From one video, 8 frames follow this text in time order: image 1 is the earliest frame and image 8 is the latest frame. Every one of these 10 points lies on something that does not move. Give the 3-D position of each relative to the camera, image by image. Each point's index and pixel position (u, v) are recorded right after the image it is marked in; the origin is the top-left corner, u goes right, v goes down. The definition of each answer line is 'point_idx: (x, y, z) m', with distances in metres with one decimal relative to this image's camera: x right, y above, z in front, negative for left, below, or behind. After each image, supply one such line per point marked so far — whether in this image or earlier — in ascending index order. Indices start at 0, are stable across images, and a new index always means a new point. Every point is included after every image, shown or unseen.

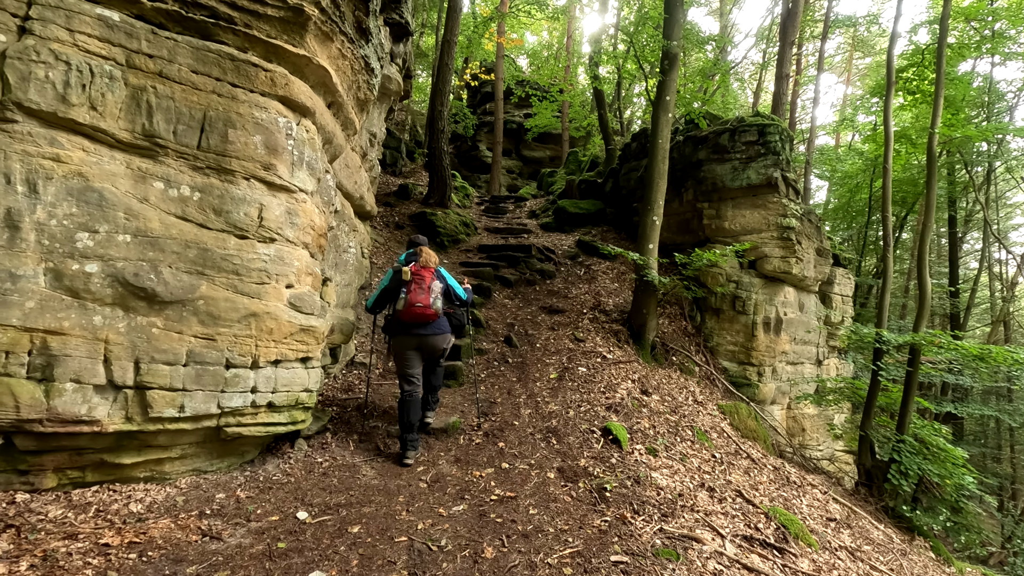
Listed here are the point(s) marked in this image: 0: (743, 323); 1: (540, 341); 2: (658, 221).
0: (+4.6, -0.7, +10.6) m
1: (+0.4, -0.8, +8.4) m
2: (+2.6, +1.2, +9.4) m
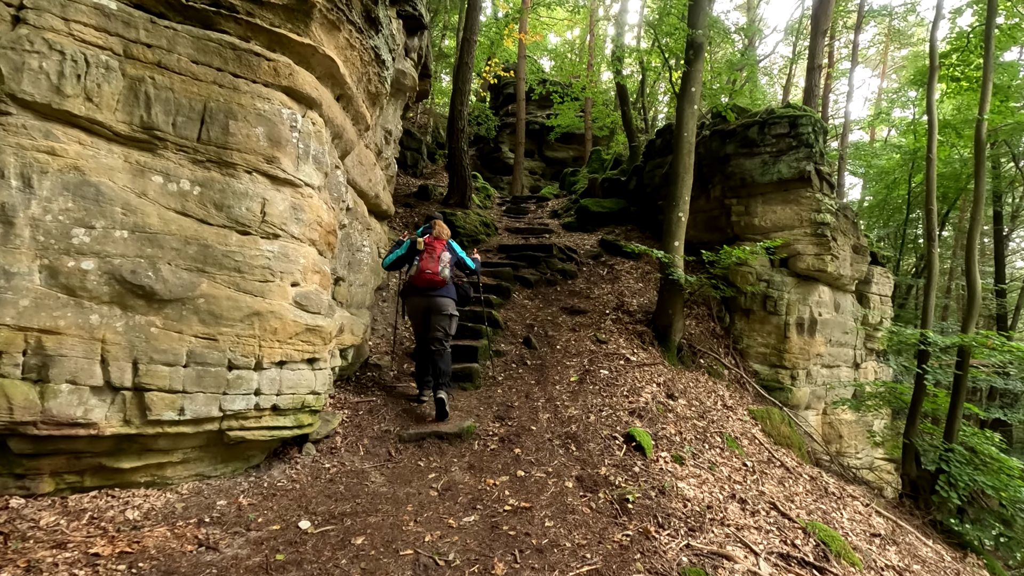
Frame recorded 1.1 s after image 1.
0: (+5.0, -0.7, +10.1) m
1: (+0.7, -0.8, +8.1) m
2: (+2.9, +1.2, +9.0) m
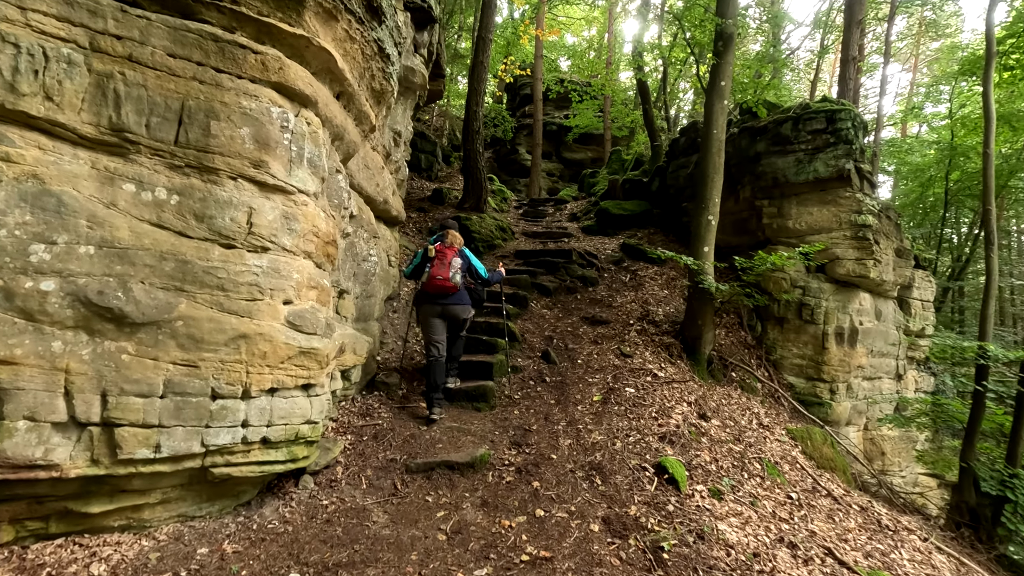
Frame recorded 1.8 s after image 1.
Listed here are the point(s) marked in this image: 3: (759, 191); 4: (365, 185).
0: (+5.3, -0.8, +9.5) m
1: (+1.0, -1.0, +7.6) m
2: (+3.2, +1.1, +8.4) m
3: (+4.8, +1.9, +10.4) m
4: (-1.8, +1.2, +6.4) m
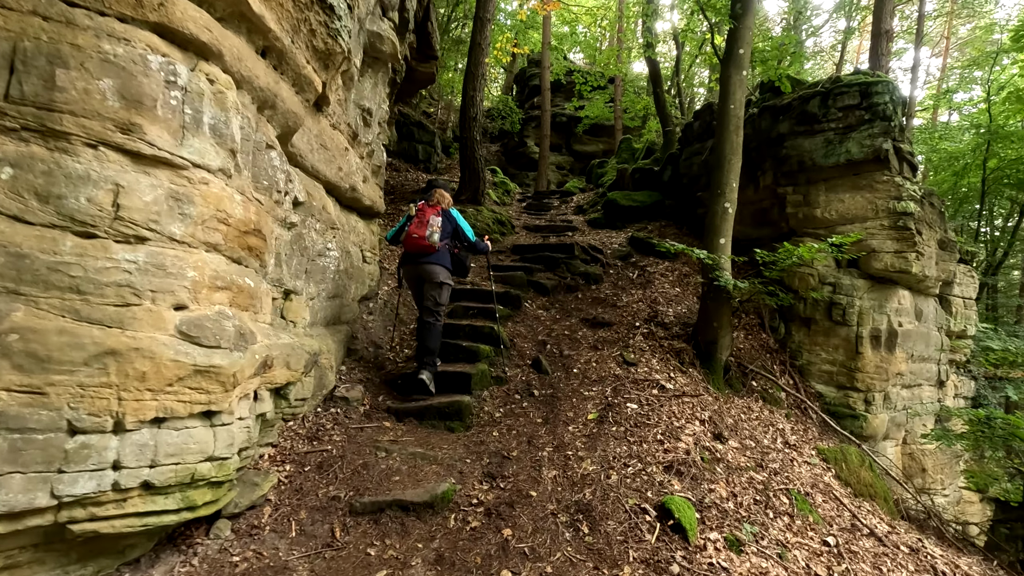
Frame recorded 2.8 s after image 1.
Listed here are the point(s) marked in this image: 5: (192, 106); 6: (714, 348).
0: (+5.2, -0.8, +8.4) m
1: (+0.8, -0.9, +6.6) m
2: (+3.0, +1.1, +7.4) m
3: (+4.7, +1.9, +9.3) m
4: (-2.0, +1.2, +5.5) m
5: (-1.9, +1.1, +3.2) m
6: (+2.7, -0.8, +7.2) m
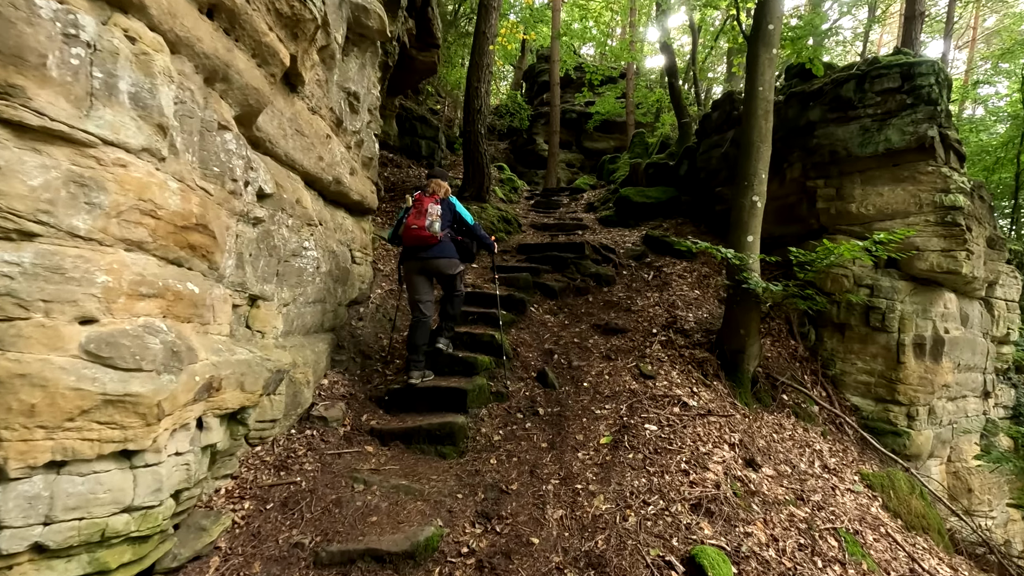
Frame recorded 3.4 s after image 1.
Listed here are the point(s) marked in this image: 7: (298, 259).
0: (+5.2, -0.8, +7.6) m
1: (+0.8, -1.0, +5.9) m
2: (+3.1, +1.1, +6.6) m
3: (+4.8, +1.9, +8.5) m
4: (-2.0, +1.2, +4.9) m
5: (-2.0, +1.1, +2.6) m
6: (+2.8, -0.8, +6.5) m
7: (-2.0, +0.3, +5.0) m
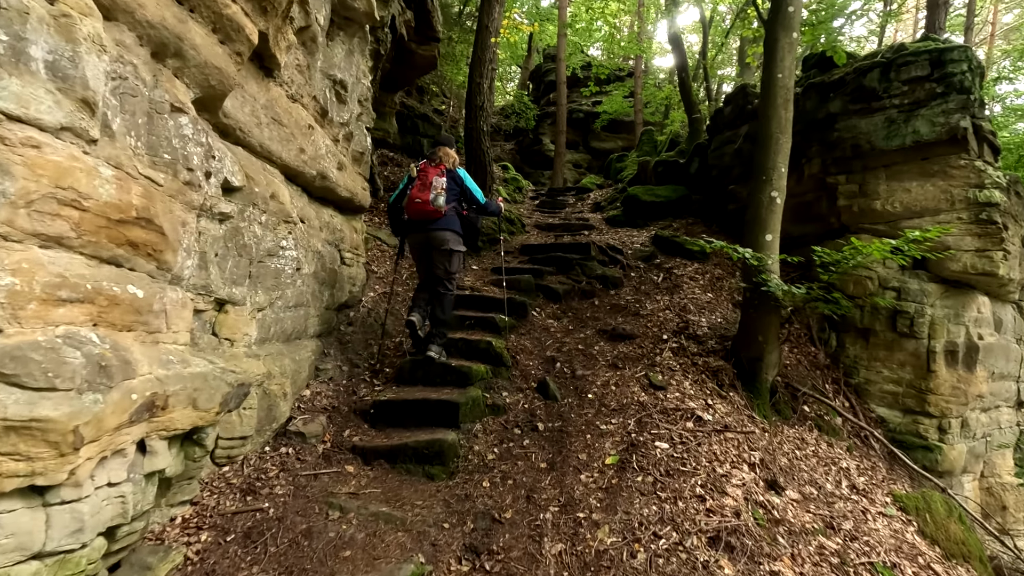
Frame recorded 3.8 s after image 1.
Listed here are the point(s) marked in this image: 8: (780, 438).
0: (+5.2, -0.8, +7.0) m
1: (+0.8, -1.0, +5.4) m
2: (+3.1, +1.0, +6.1) m
3: (+4.8, +1.9, +8.0) m
4: (-2.0, +1.2, +4.5) m
5: (-2.0, +1.0, +2.2) m
6: (+2.7, -0.9, +6.0) m
7: (-2.0, +0.2, +4.6) m
8: (+2.7, -1.5, +5.4) m
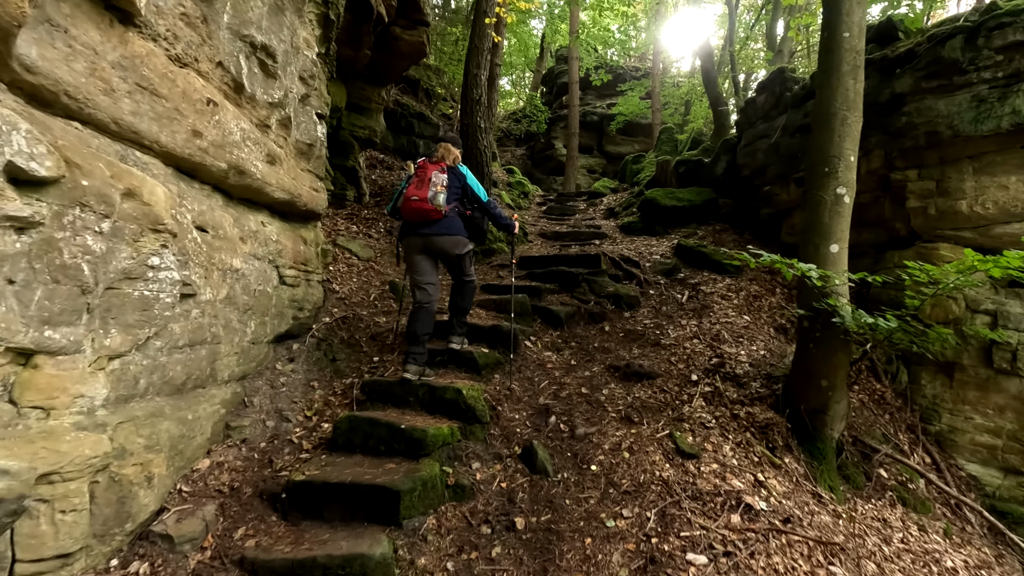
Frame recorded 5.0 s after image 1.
0: (+5.1, -1.1, +5.4) m
1: (+0.6, -1.2, +4.0) m
2: (+2.9, +0.8, +4.6) m
3: (+4.7, +1.6, +6.4) m
4: (-2.2, +1.0, +3.1) m
5: (-2.3, +0.9, +0.8) m
6: (+2.6, -1.1, +4.5) m
7: (-2.2, 0.0, +3.2) m
8: (+2.6, -1.7, +3.9) m
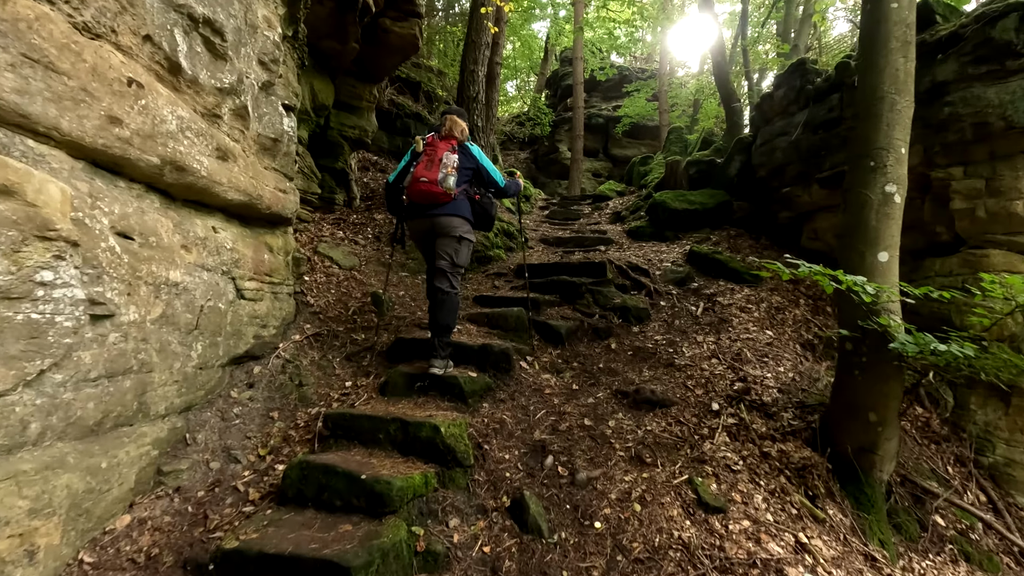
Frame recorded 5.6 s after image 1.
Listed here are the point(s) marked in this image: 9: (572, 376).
0: (+5.0, -1.2, +4.7) m
1: (+0.6, -1.4, +3.3) m
2: (+2.8, +0.7, +3.9) m
3: (+4.6, +1.5, +5.7) m
4: (-2.3, +0.9, +2.5) m
5: (-2.4, +0.8, +0.2) m
6: (+2.5, -1.2, +3.7) m
7: (-2.3, -0.1, +2.6) m
8: (+2.5, -1.9, +3.2) m
9: (+0.6, -0.8, +5.0) m
